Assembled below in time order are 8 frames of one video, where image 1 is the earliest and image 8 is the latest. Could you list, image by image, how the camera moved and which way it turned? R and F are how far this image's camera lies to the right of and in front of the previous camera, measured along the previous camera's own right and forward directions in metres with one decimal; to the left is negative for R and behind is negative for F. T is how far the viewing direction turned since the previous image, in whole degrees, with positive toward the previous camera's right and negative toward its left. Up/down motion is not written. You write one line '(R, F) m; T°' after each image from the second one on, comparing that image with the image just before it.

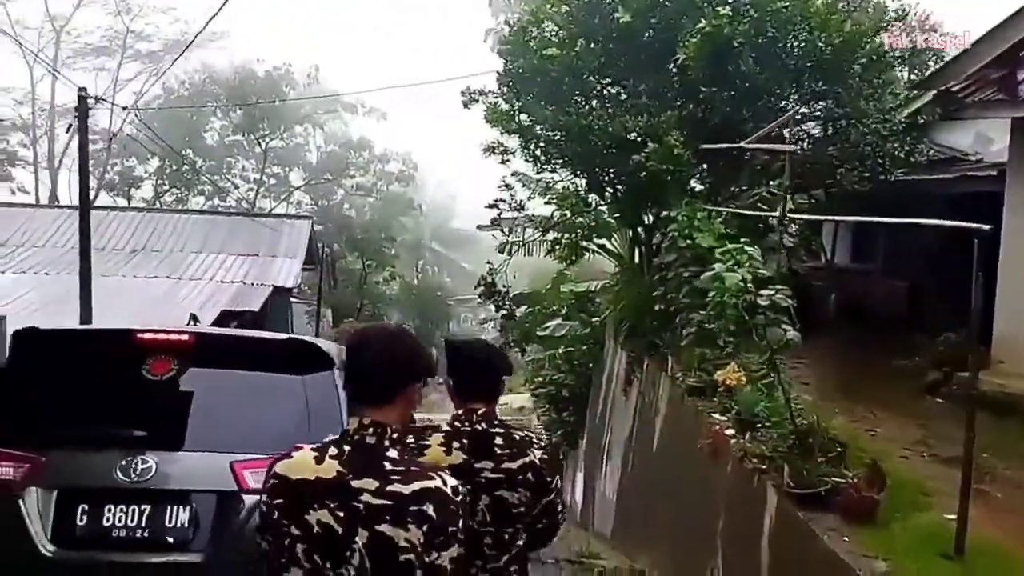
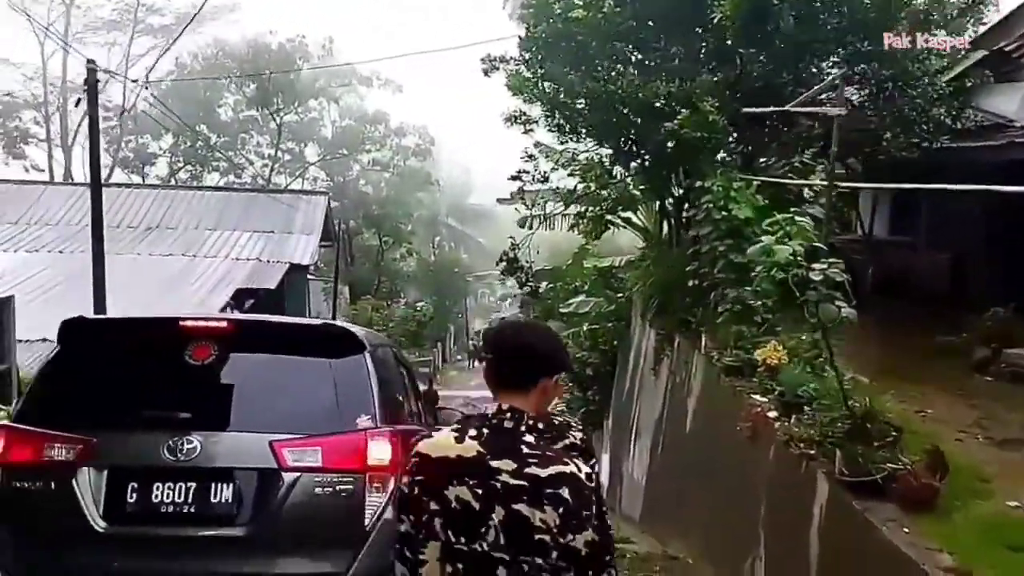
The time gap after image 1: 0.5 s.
(-0.1, +0.4) m; -1°
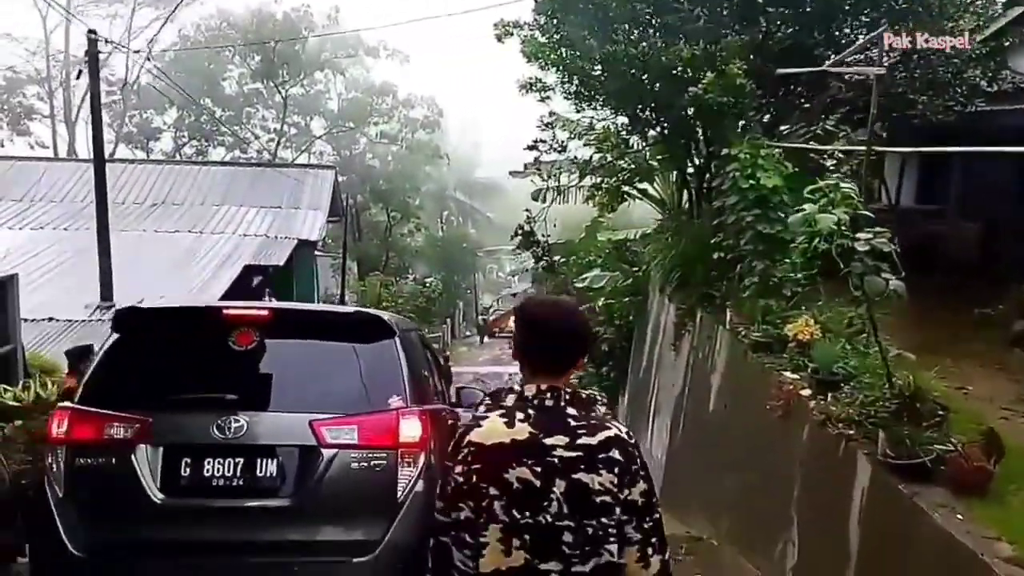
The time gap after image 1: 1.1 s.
(-0.1, +0.3) m; 0°
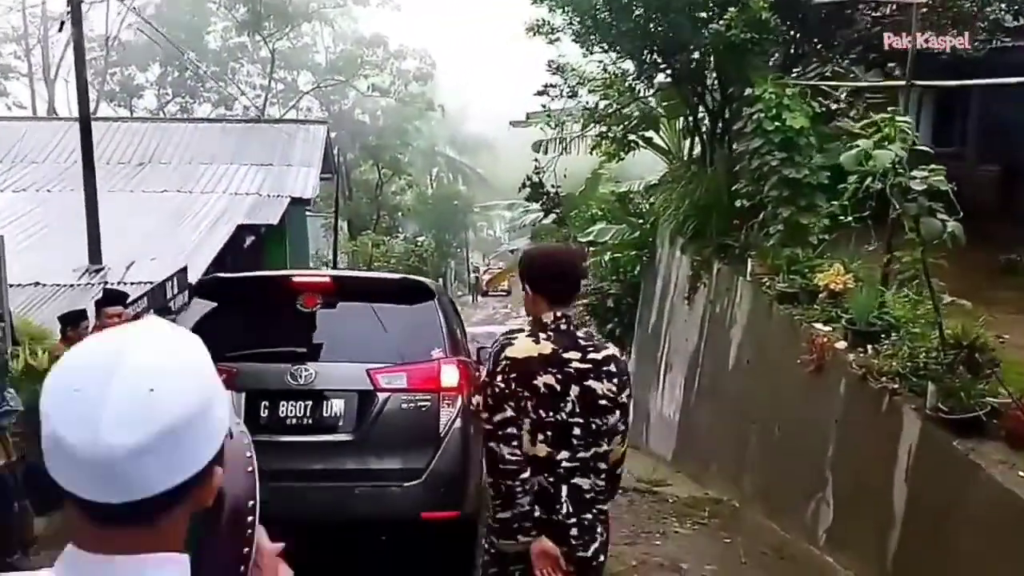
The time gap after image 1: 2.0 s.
(-0.2, +0.3) m; +1°
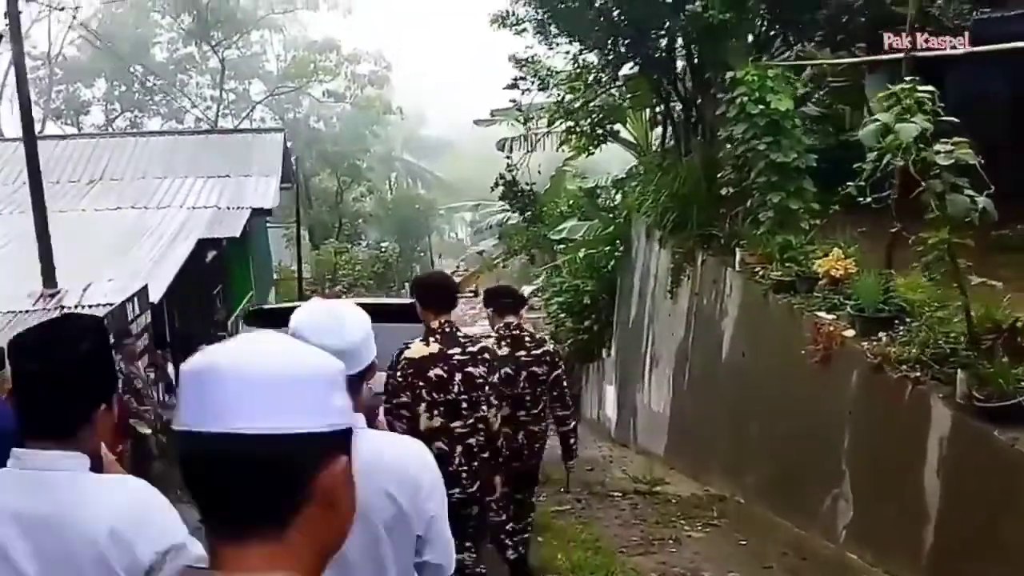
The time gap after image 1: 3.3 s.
(-0.1, +0.3) m; +2°
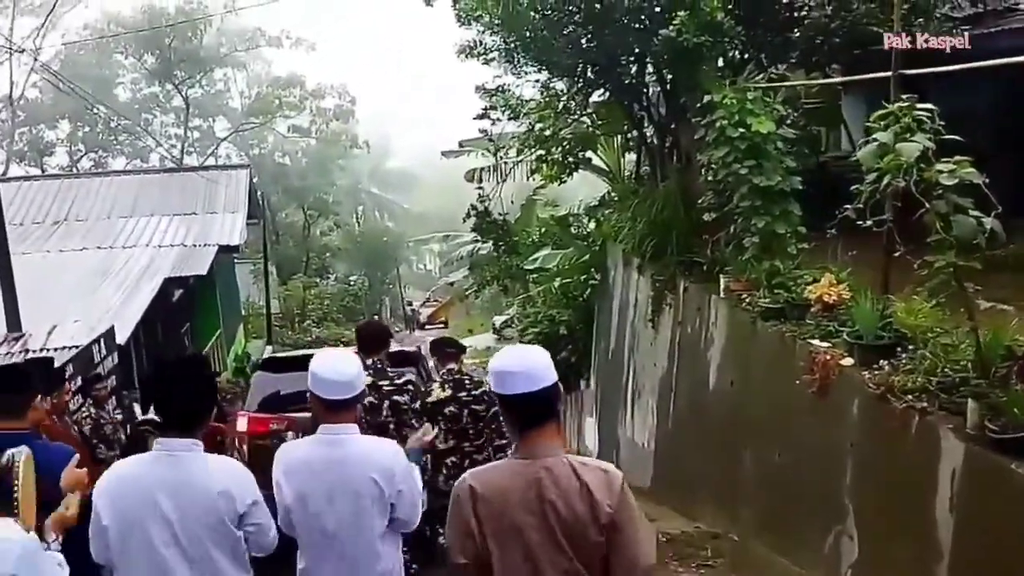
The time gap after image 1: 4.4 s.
(-0.1, +0.2) m; +2°
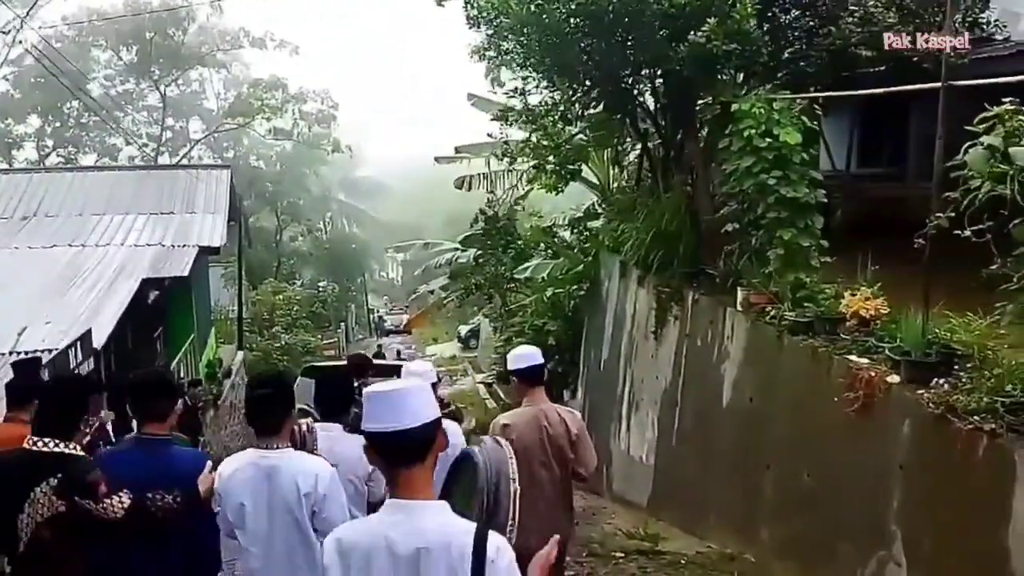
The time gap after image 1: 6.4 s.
(-0.4, +0.3) m; +2°
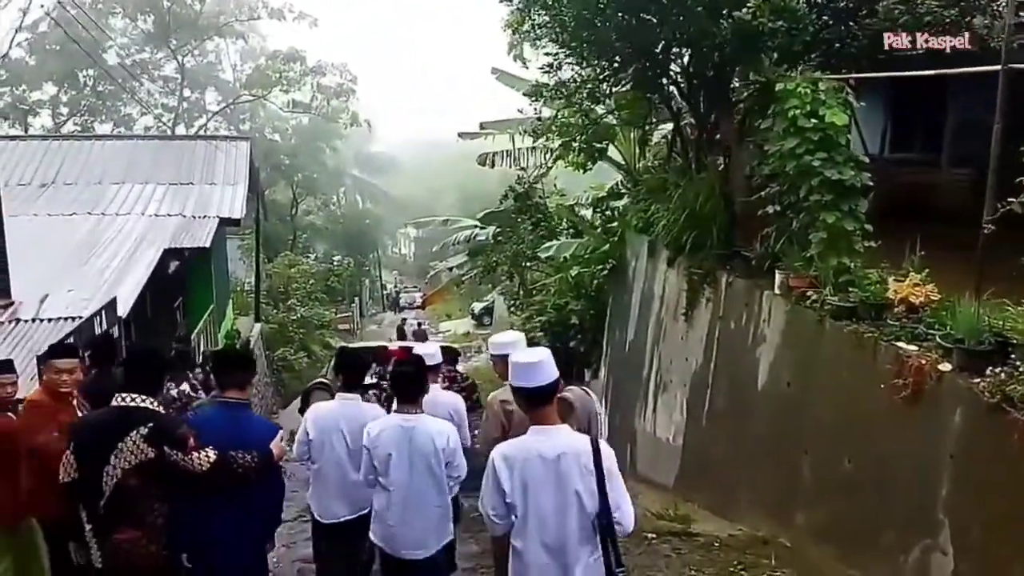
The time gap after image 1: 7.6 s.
(-0.2, +0.1) m; -1°
